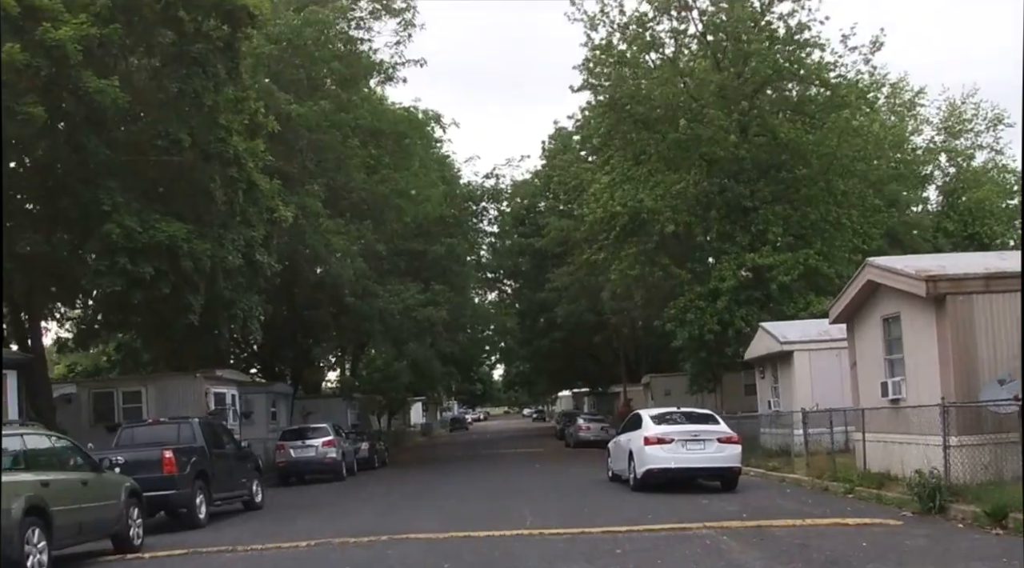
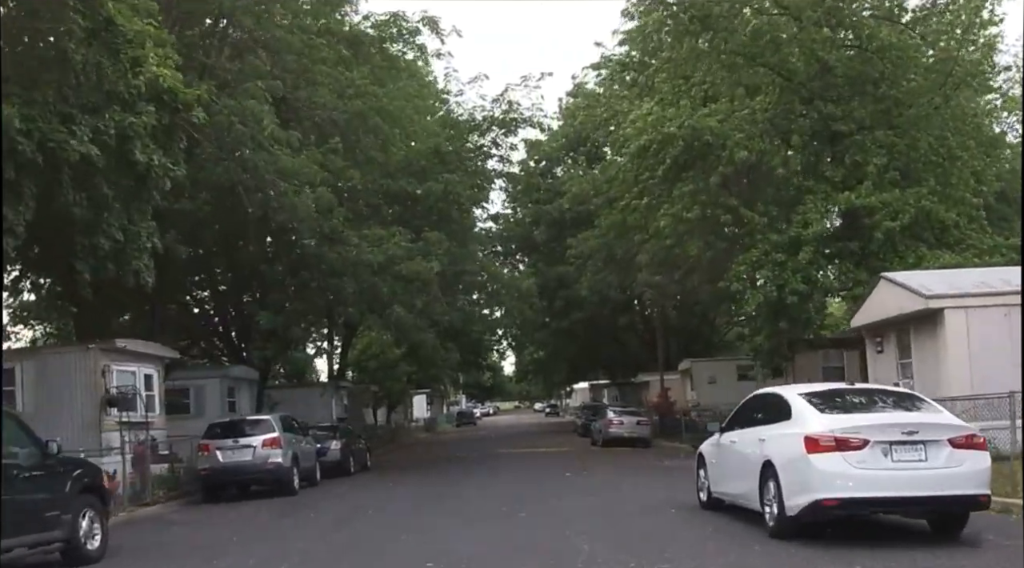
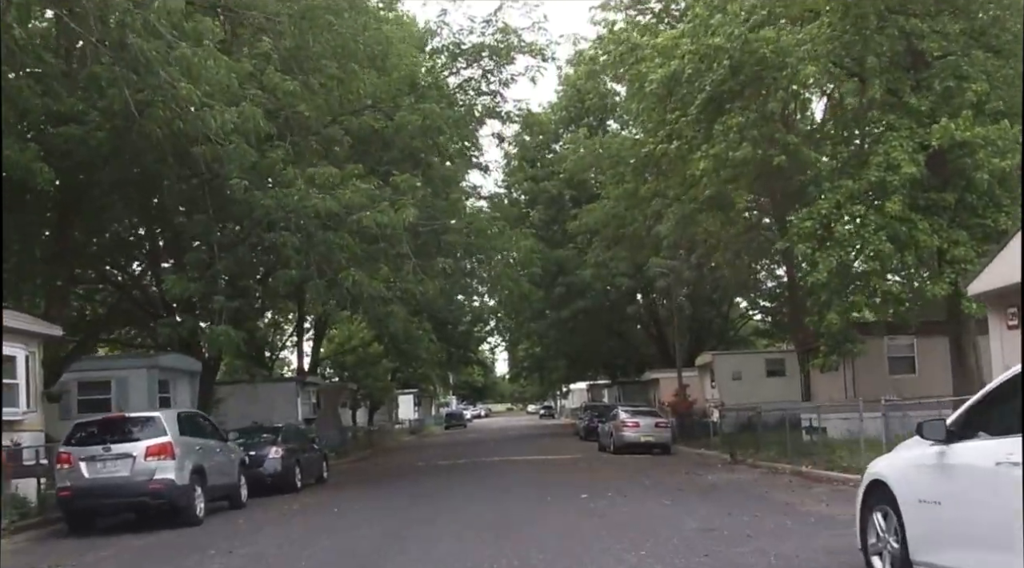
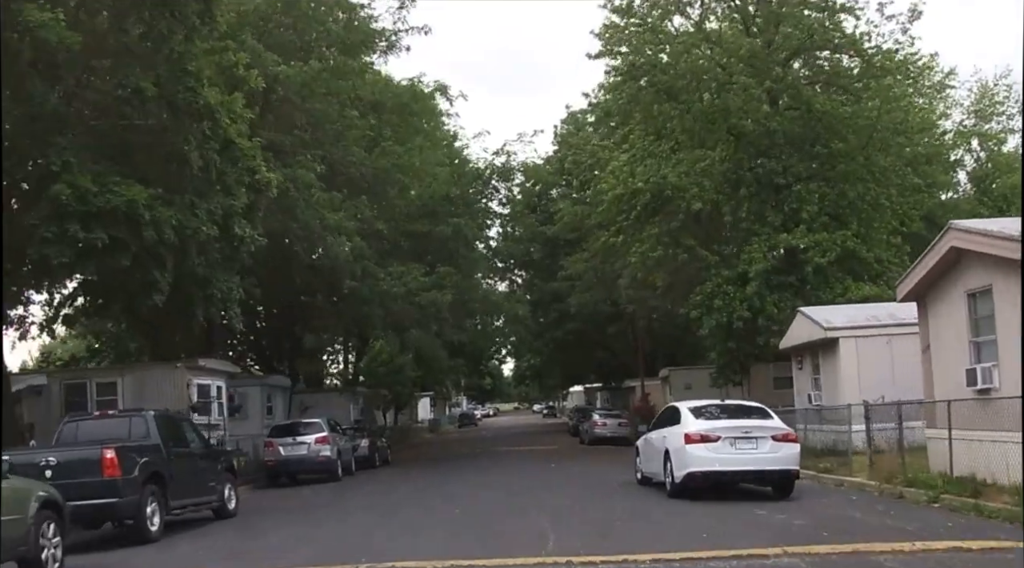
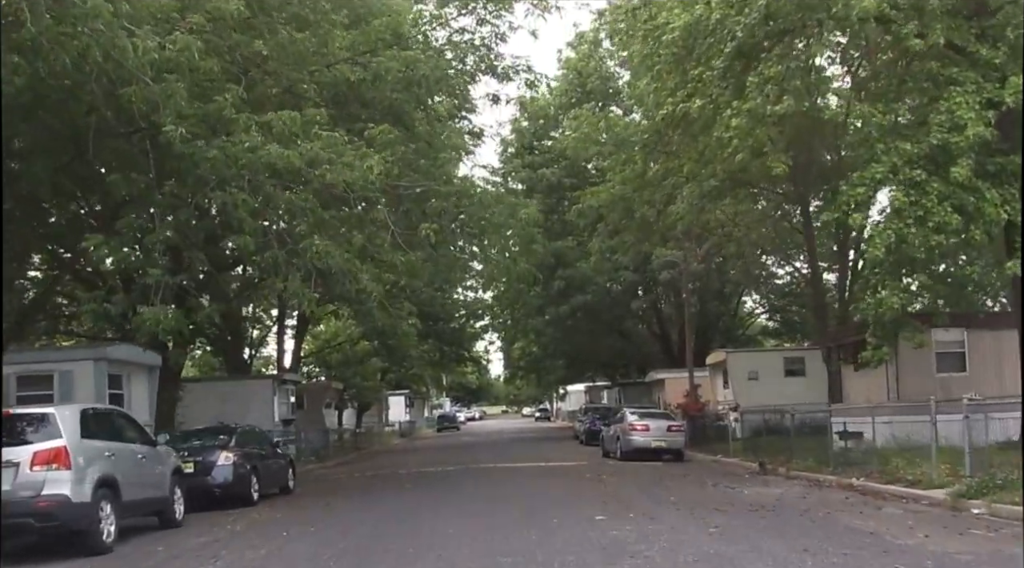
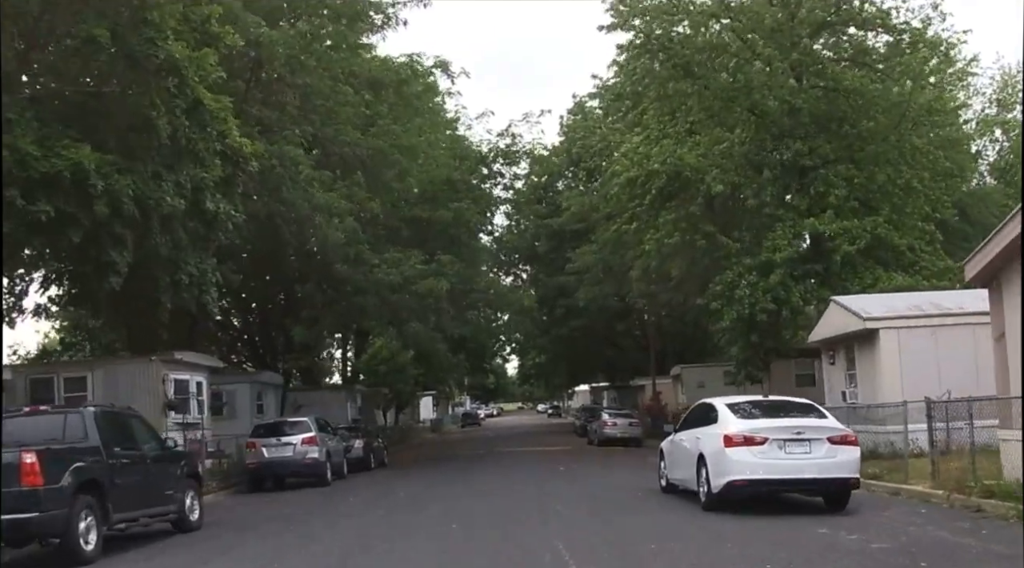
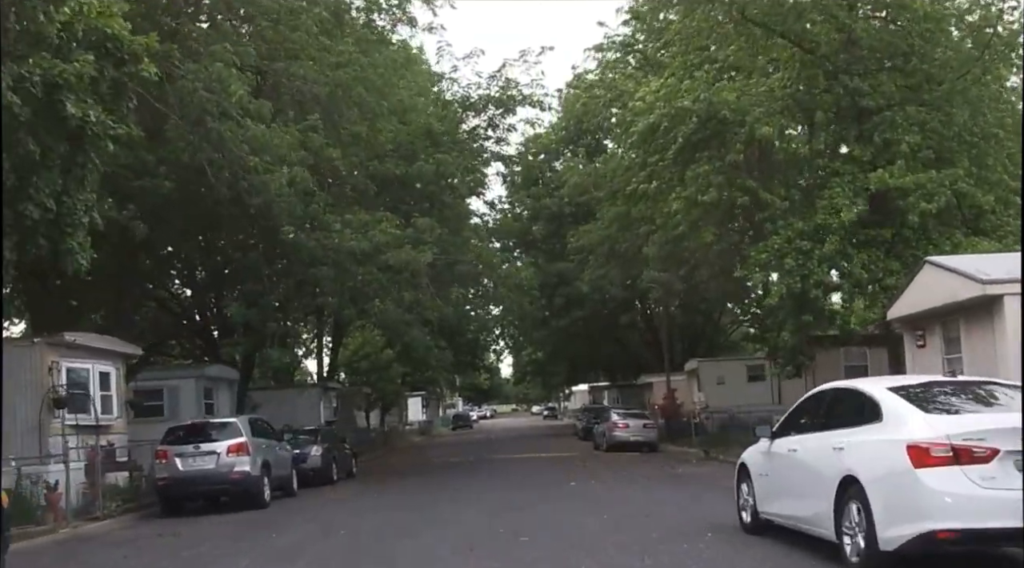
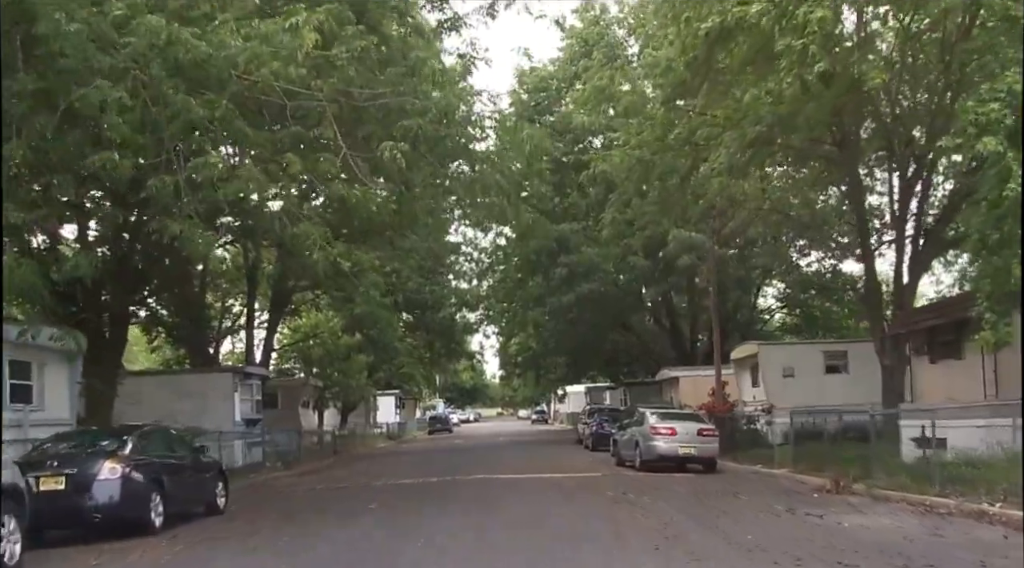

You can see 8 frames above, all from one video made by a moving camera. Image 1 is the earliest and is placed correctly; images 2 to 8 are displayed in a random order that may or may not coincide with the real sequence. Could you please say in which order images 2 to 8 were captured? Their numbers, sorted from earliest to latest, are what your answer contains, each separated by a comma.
4, 6, 2, 7, 3, 5, 8
